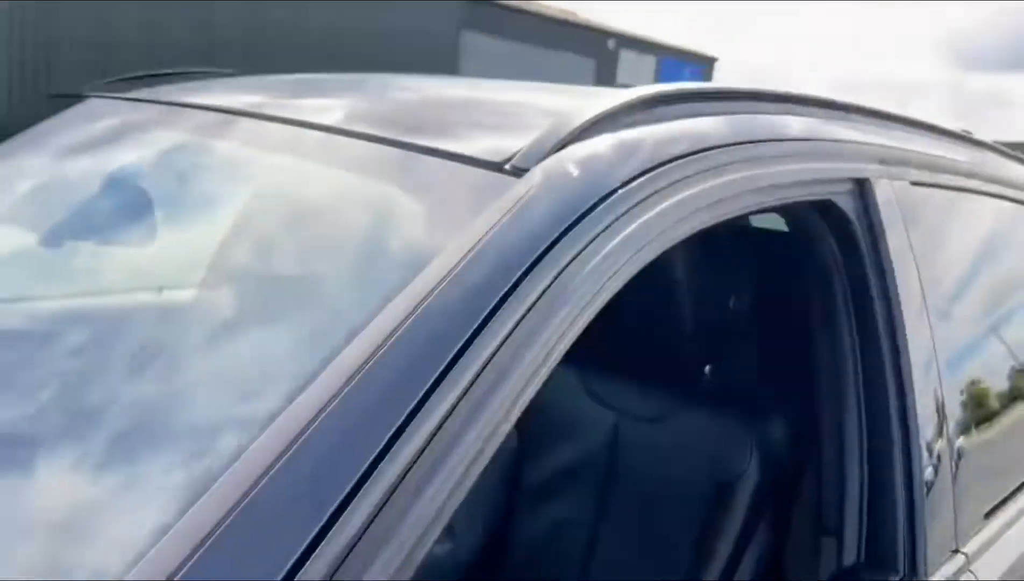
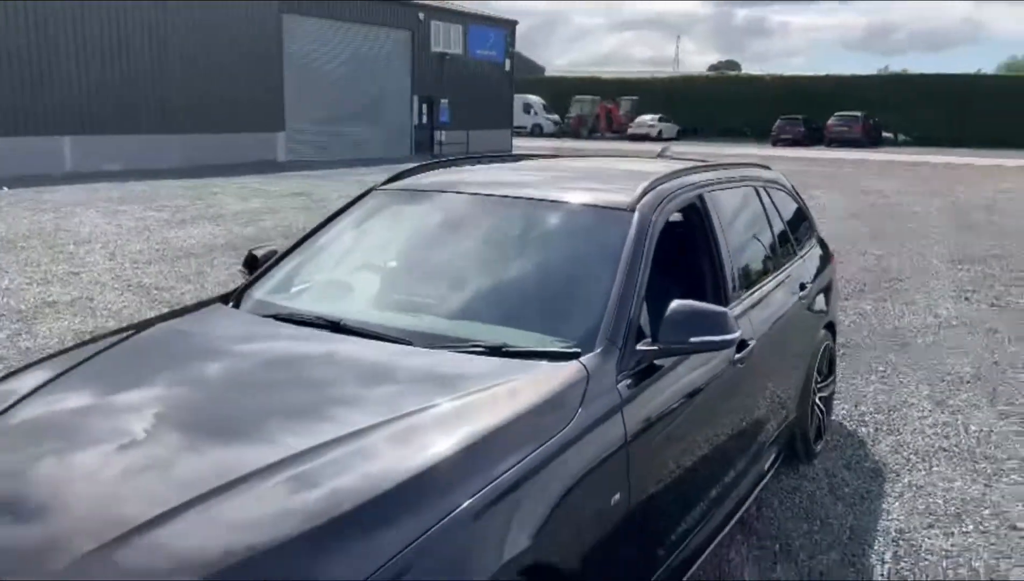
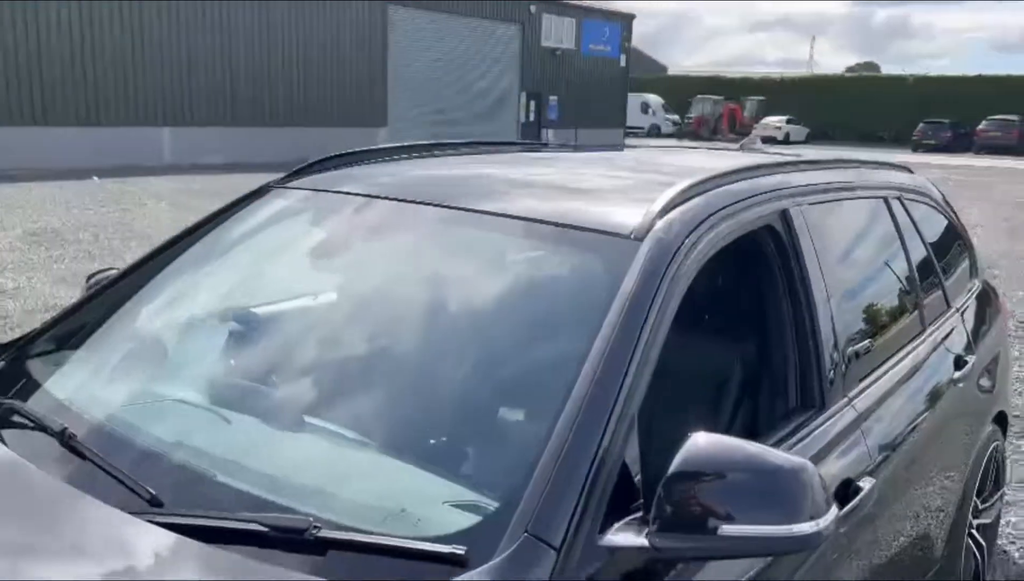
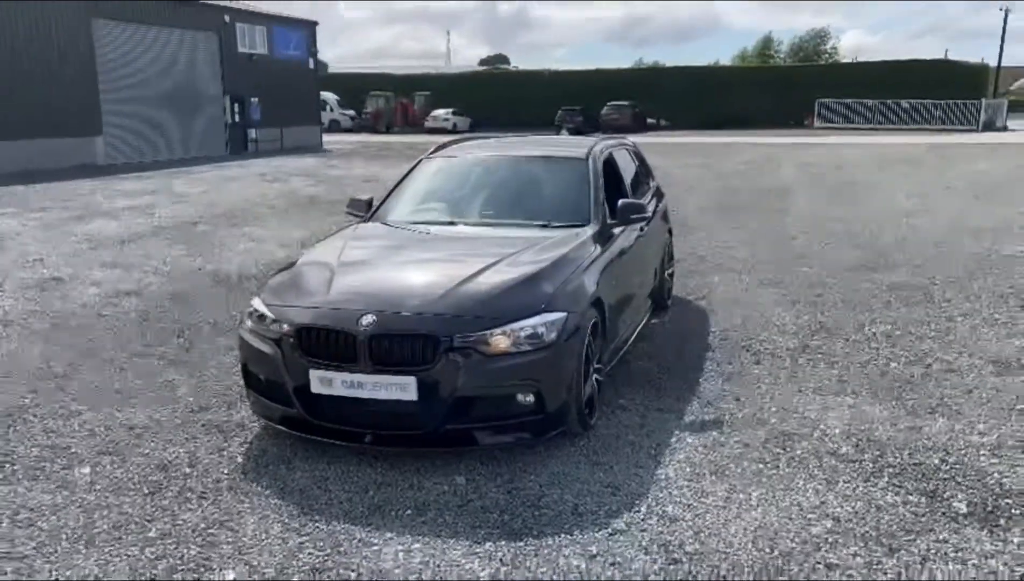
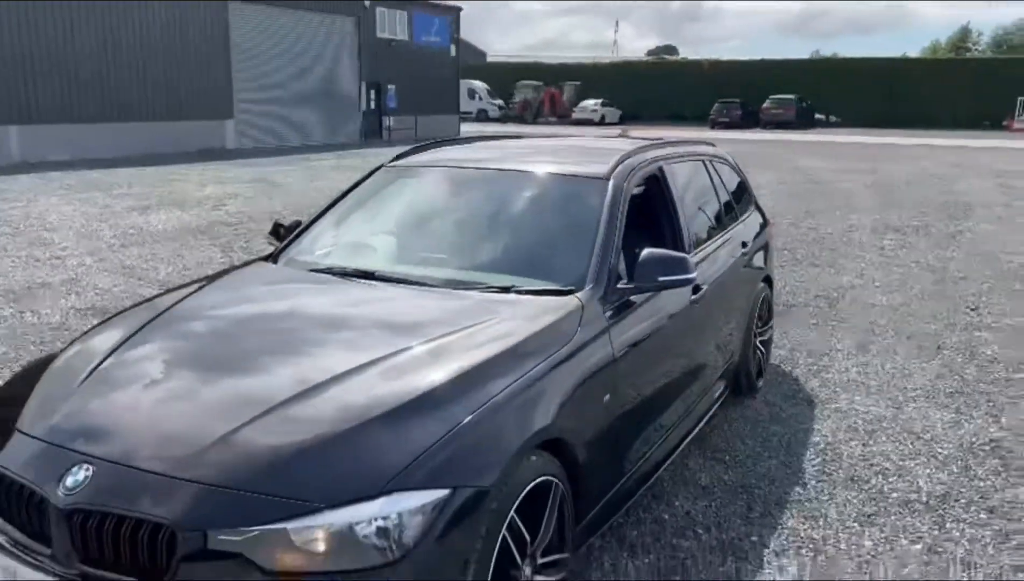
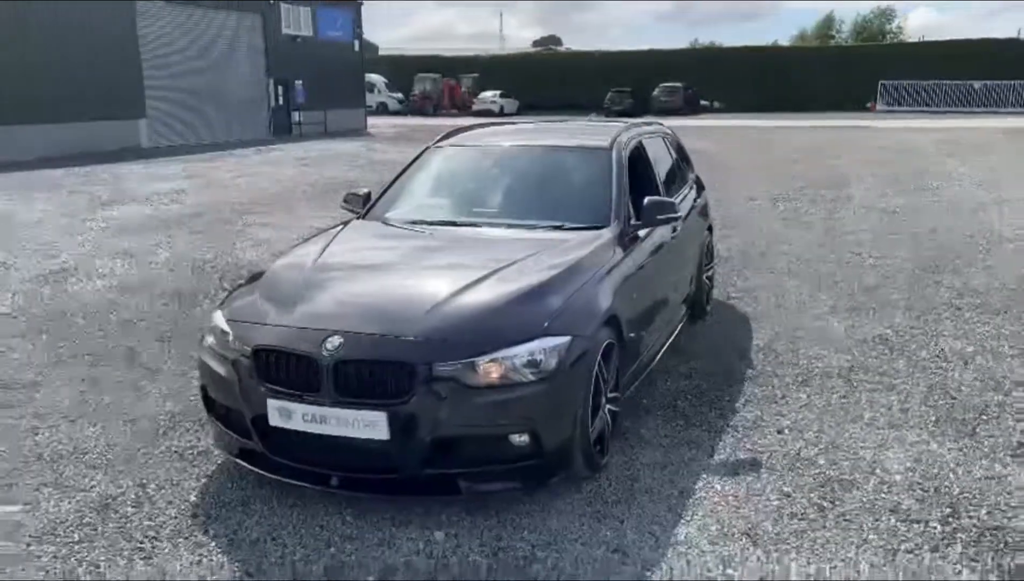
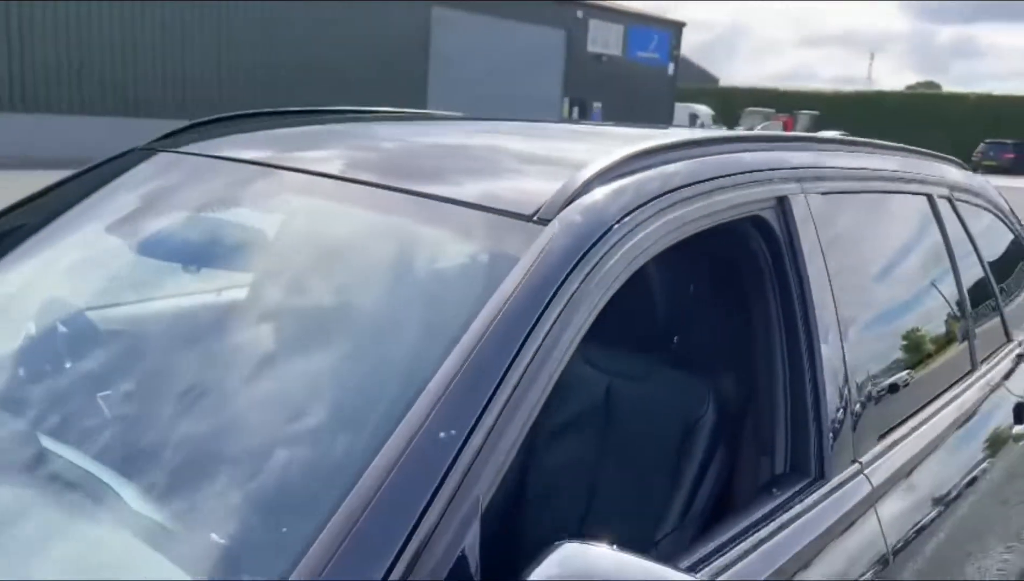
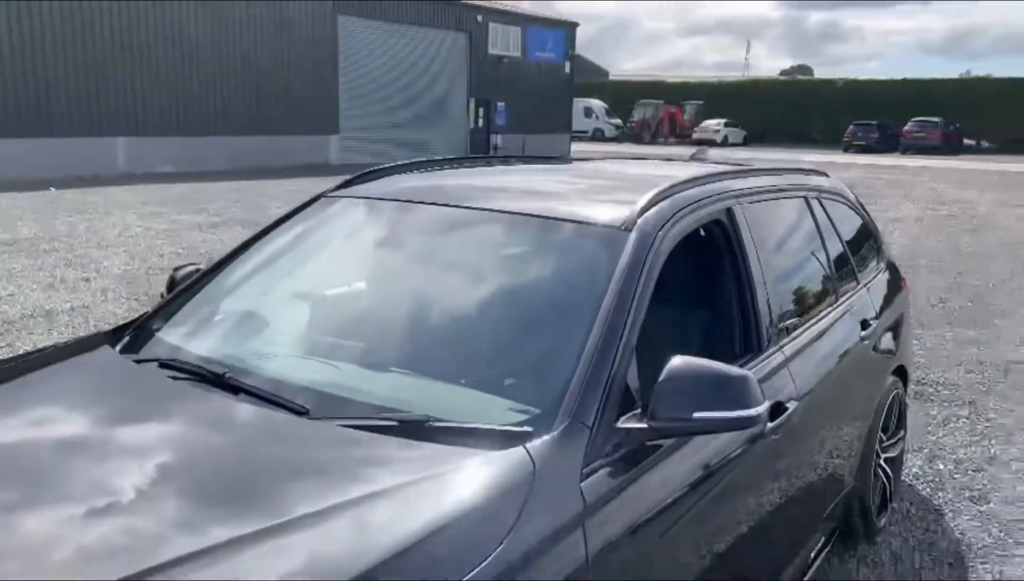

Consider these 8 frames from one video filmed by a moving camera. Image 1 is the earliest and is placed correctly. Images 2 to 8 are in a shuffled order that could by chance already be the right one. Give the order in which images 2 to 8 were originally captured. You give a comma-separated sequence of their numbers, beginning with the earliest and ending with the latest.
7, 3, 8, 2, 5, 6, 4
